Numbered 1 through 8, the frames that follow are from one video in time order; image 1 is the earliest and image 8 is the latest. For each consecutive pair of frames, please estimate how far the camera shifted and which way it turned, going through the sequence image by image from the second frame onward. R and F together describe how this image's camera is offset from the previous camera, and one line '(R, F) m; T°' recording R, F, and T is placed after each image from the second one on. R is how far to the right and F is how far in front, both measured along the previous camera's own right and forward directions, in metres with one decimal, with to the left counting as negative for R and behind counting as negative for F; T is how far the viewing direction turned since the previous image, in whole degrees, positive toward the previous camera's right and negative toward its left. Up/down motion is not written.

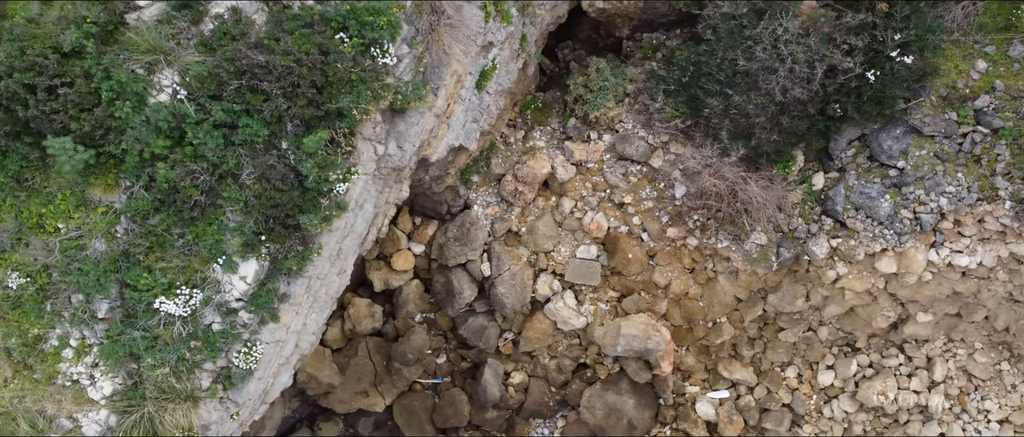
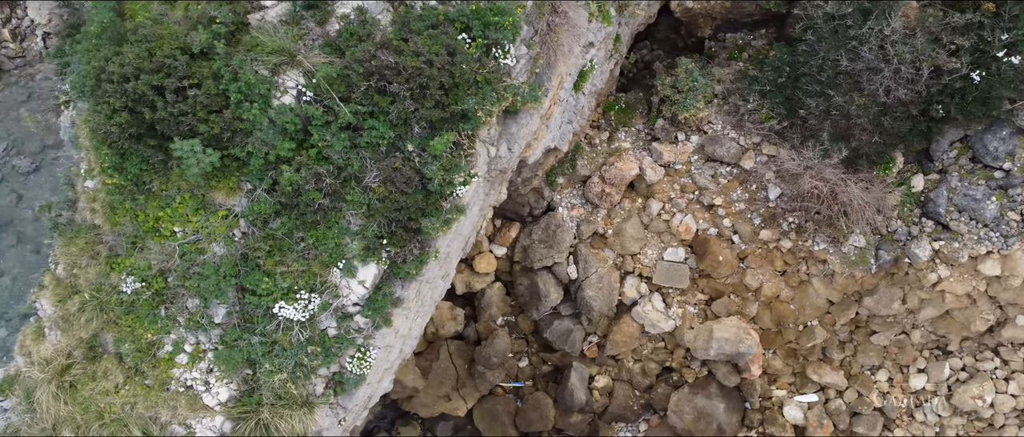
(-0.8, +0.1) m; 0°
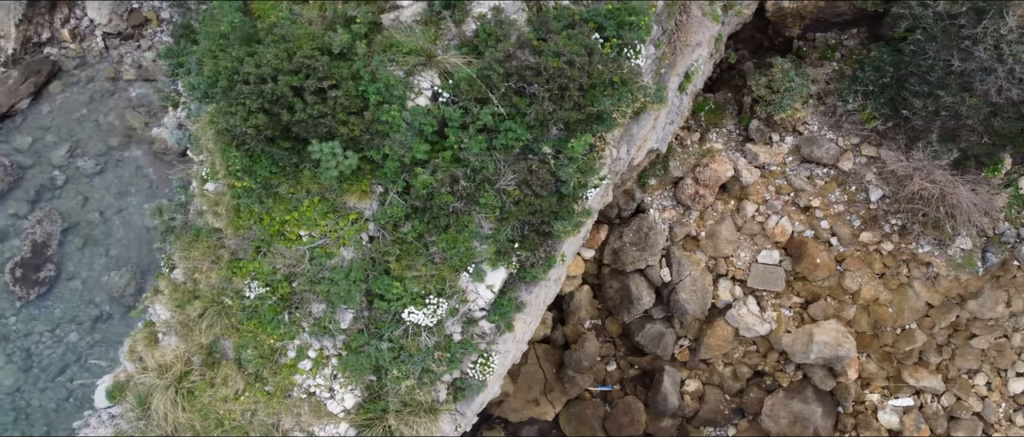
(-0.9, +0.1) m; 0°
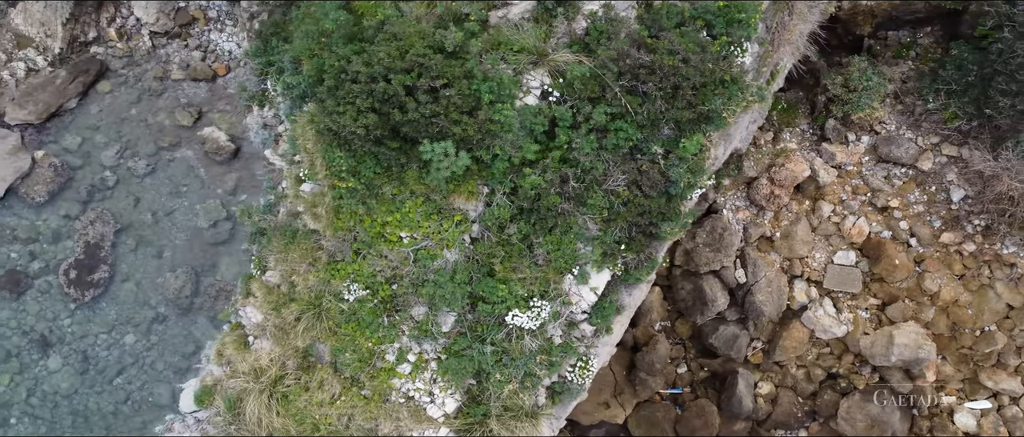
(-0.7, +0.1) m; 0°
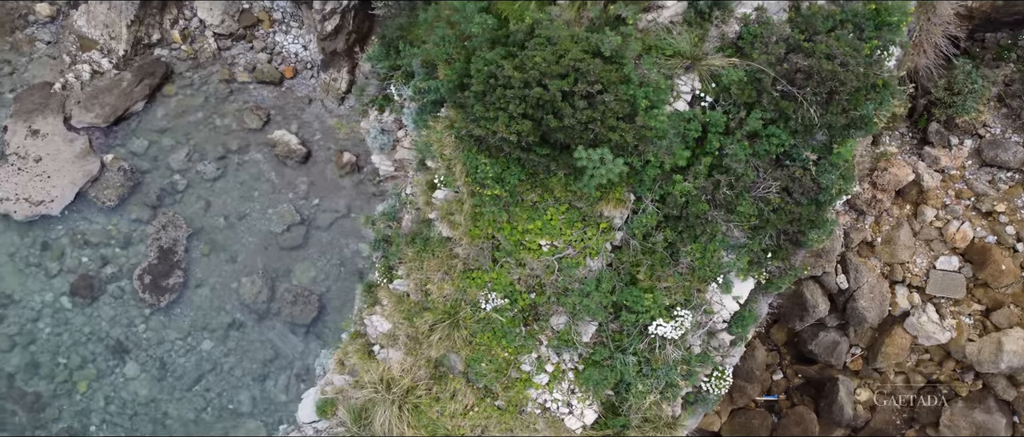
(-0.9, +0.1) m; 0°
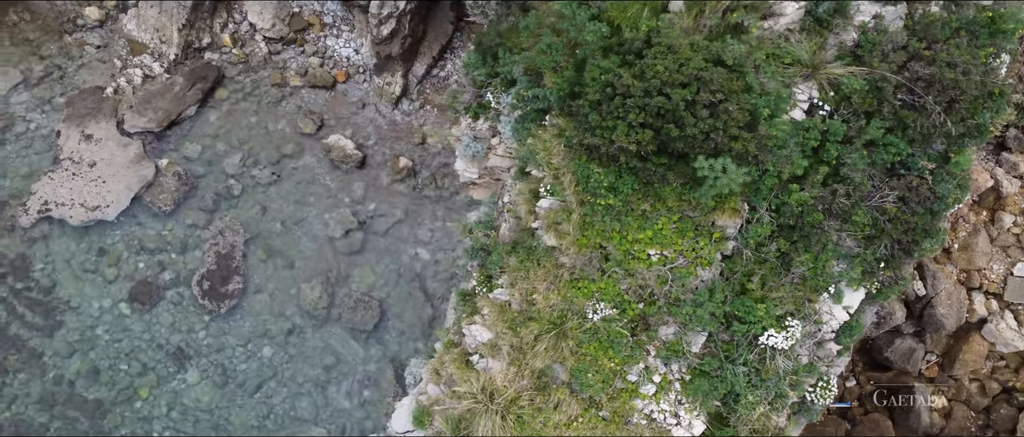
(-0.7, 0.0) m; 0°
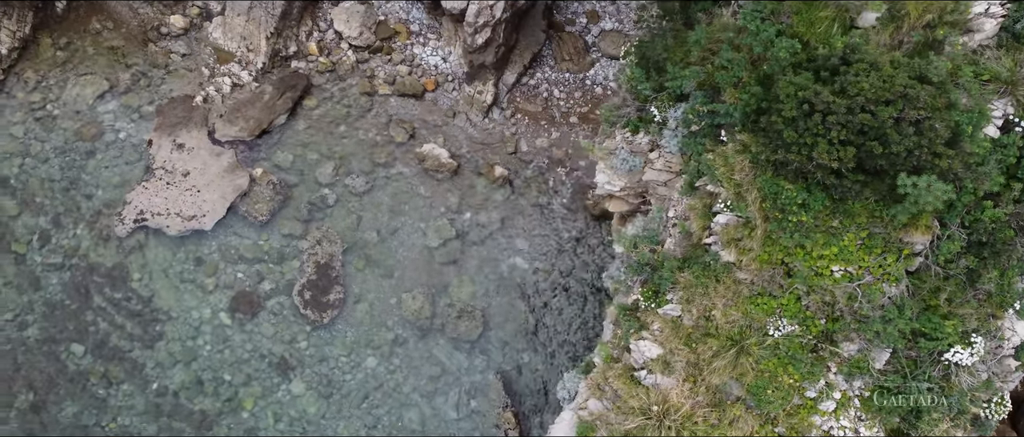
(-1.2, 0.0) m; 0°
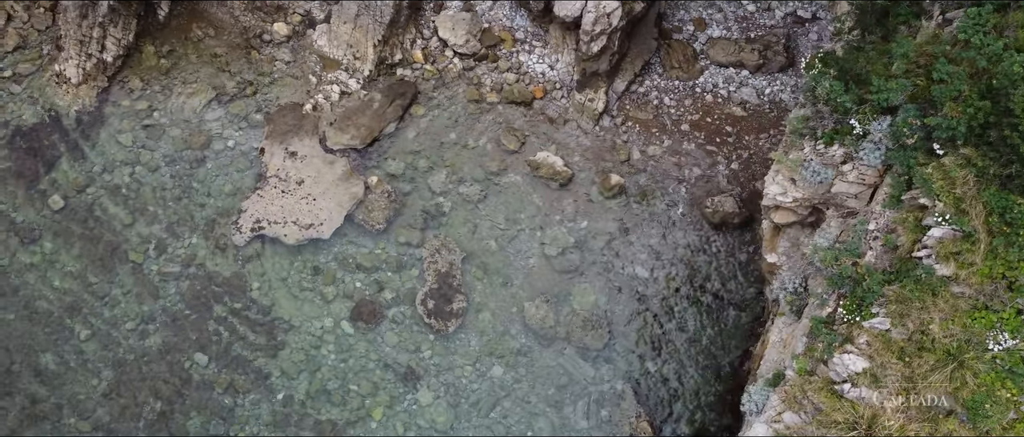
(-1.4, 0.0) m; 0°
